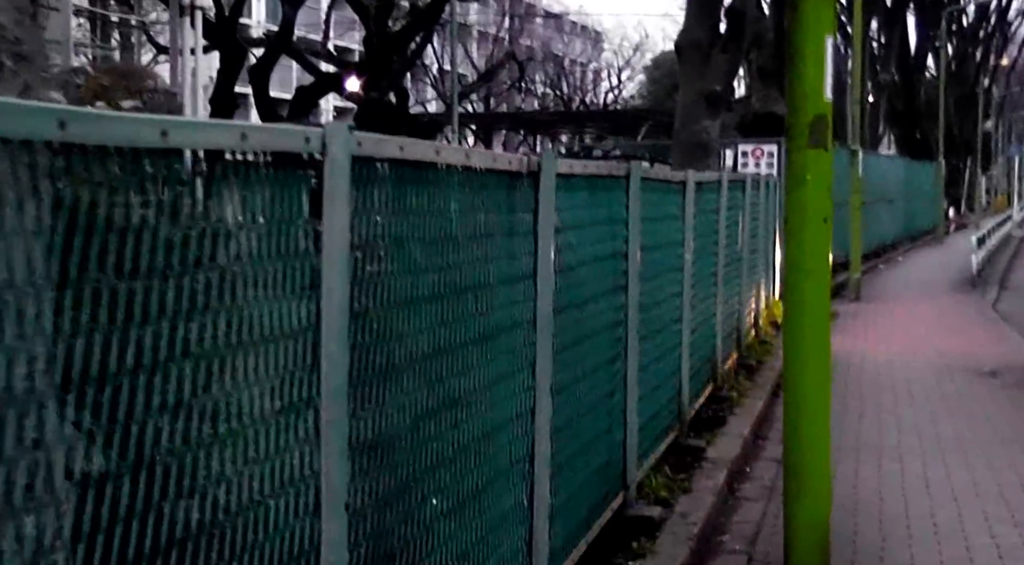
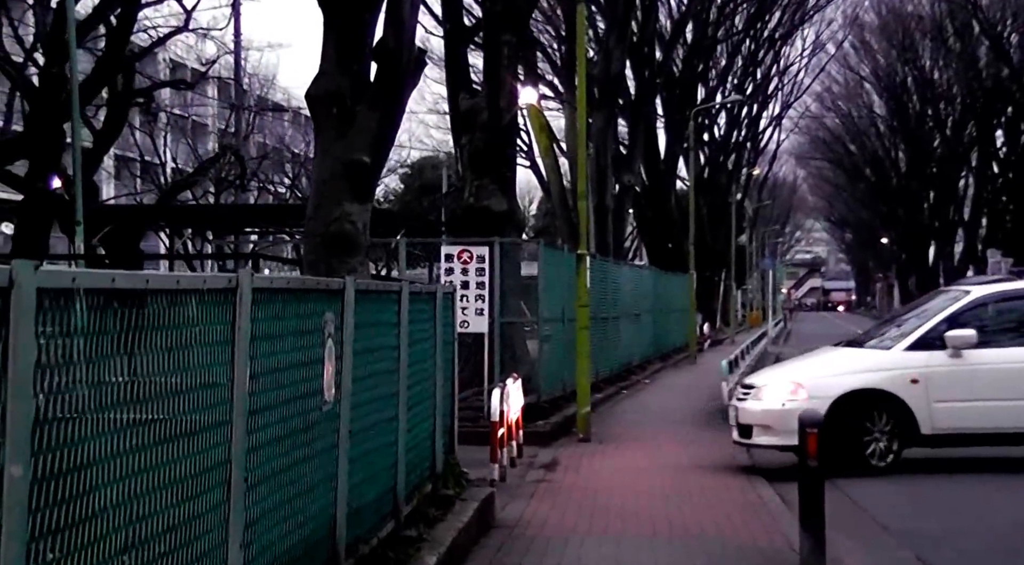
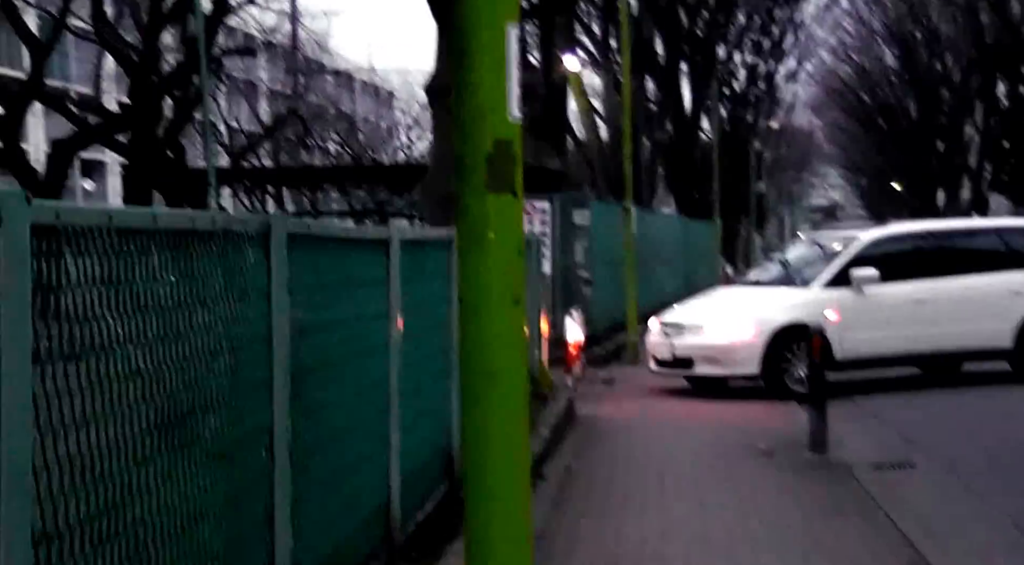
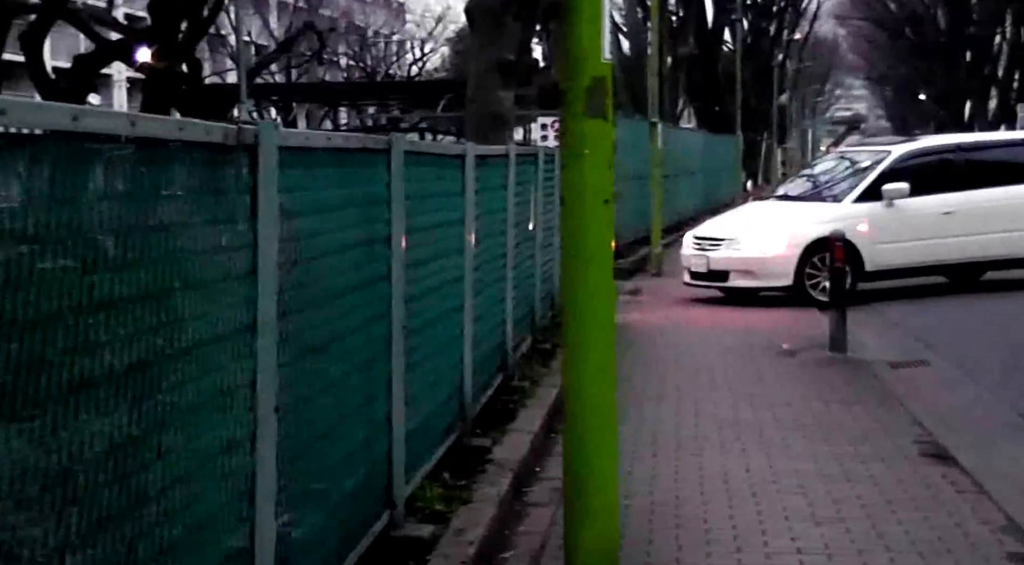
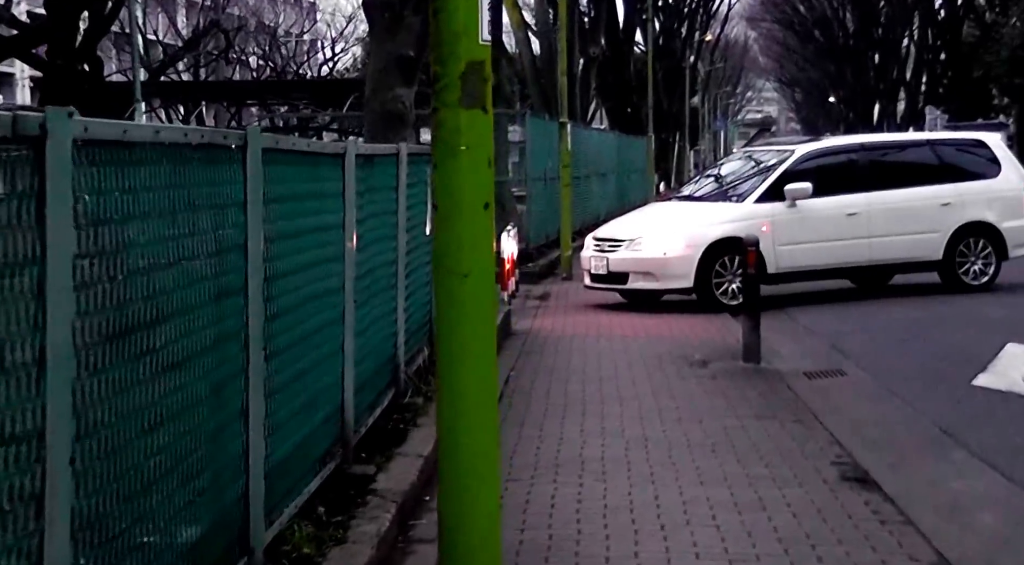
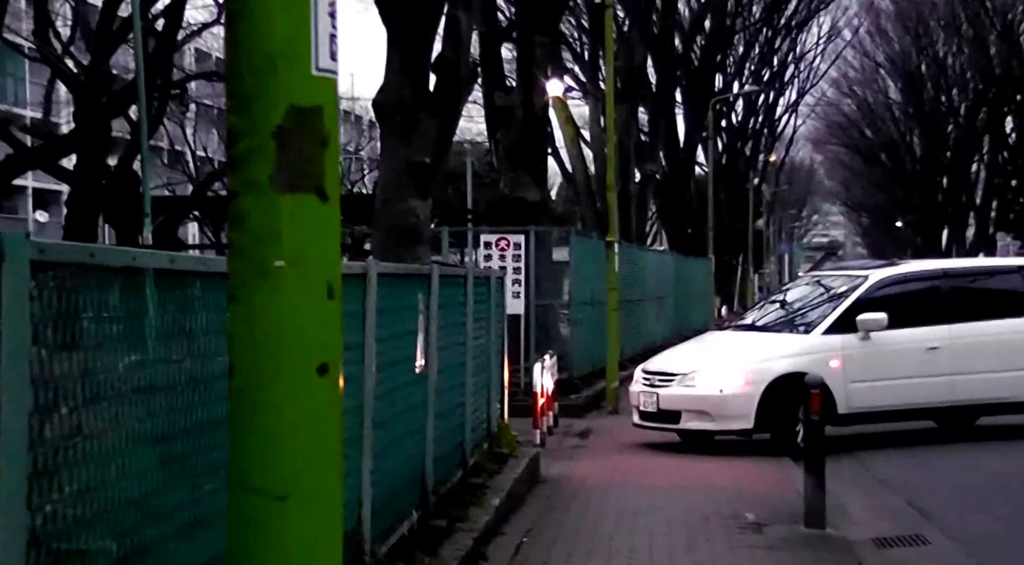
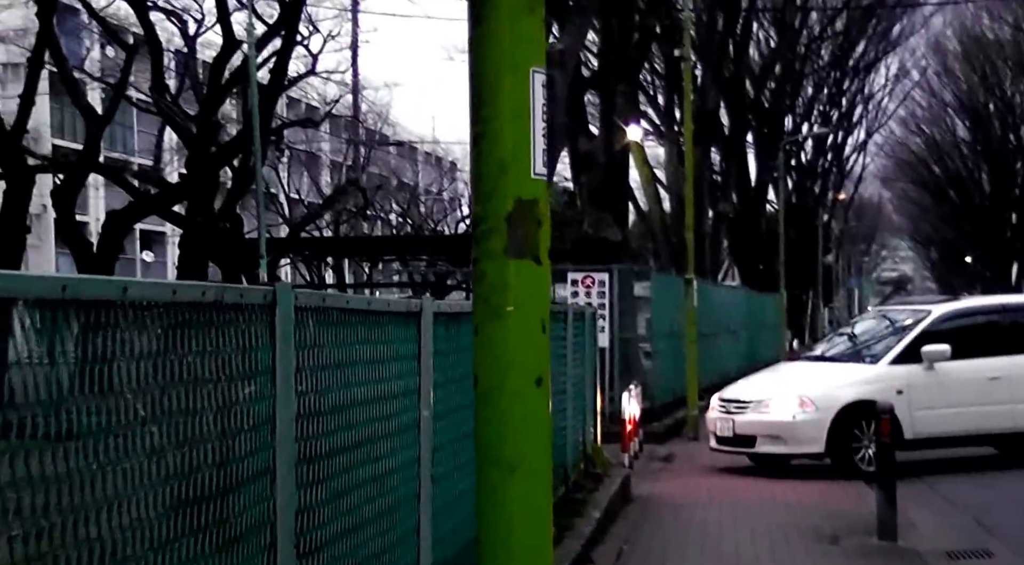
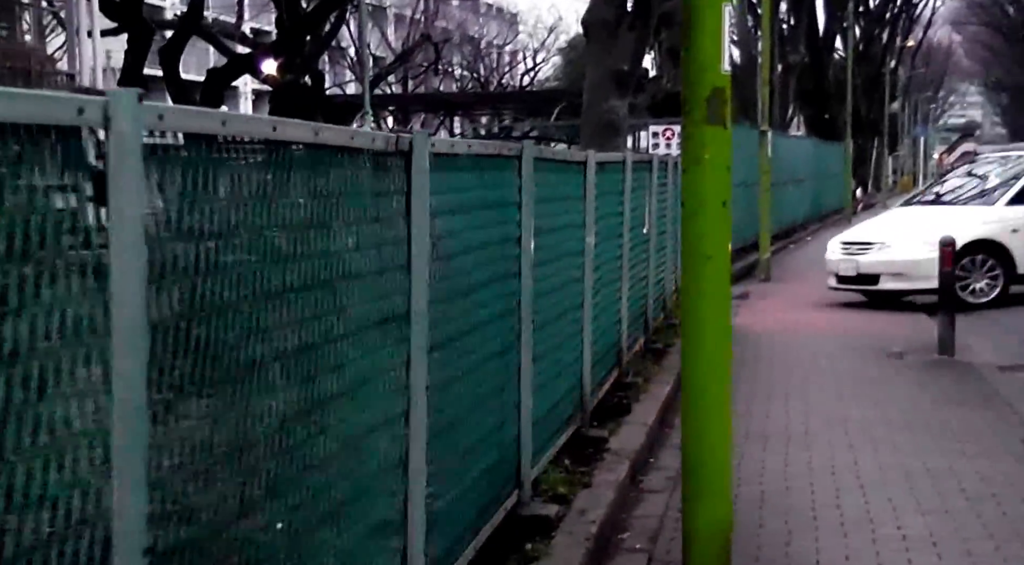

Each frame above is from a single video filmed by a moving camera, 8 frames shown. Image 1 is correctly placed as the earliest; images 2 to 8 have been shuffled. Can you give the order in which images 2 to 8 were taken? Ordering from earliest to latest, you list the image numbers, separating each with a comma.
8, 4, 5, 3, 7, 6, 2
